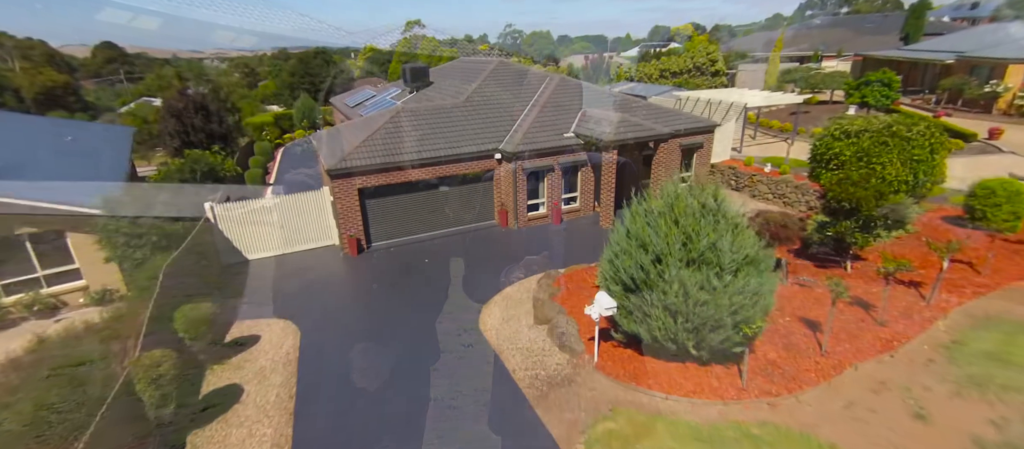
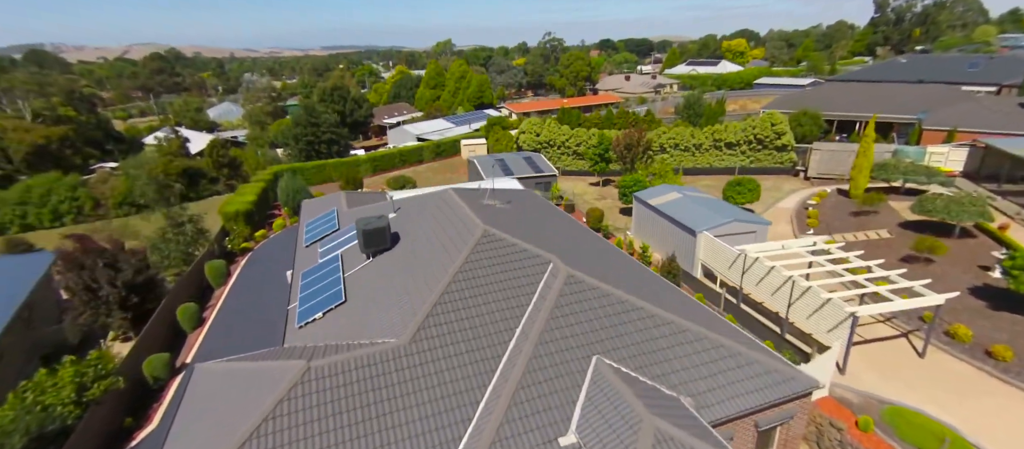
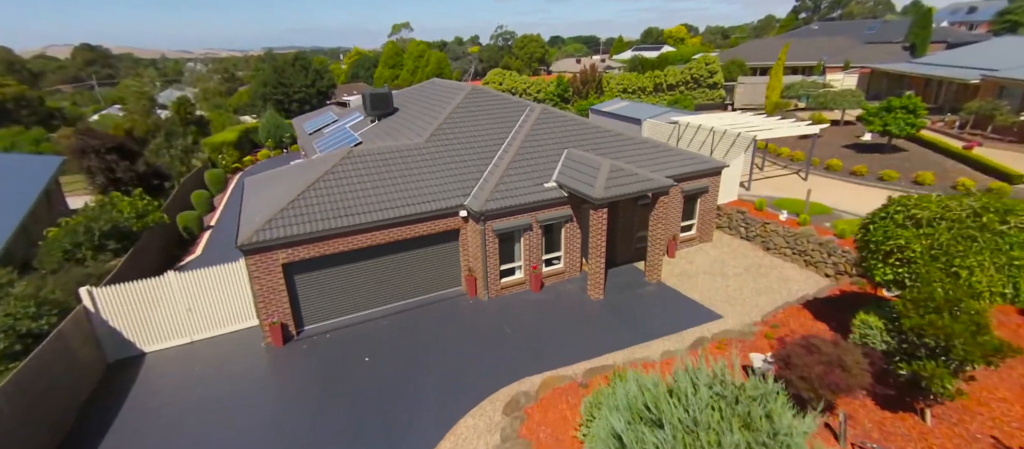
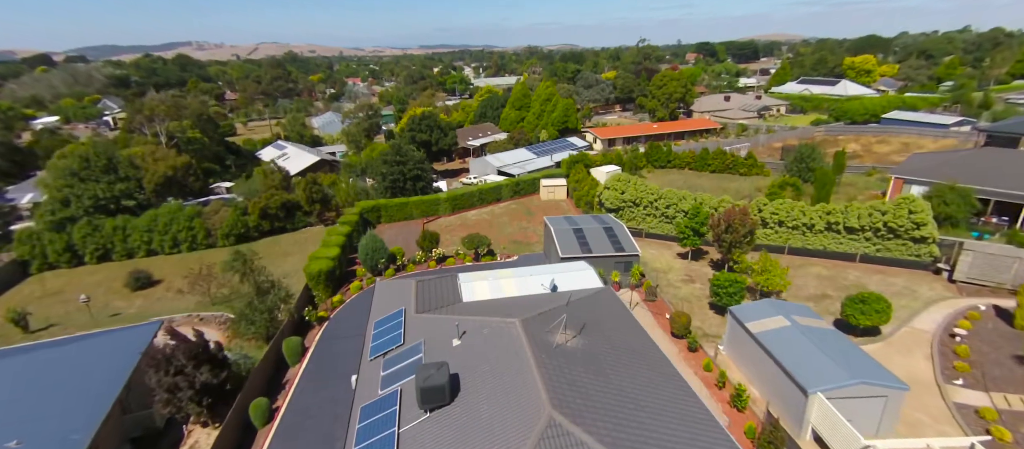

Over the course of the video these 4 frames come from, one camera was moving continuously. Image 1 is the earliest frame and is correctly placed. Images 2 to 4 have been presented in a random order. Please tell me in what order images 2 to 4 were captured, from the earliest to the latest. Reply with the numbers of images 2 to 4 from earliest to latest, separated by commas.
3, 2, 4
